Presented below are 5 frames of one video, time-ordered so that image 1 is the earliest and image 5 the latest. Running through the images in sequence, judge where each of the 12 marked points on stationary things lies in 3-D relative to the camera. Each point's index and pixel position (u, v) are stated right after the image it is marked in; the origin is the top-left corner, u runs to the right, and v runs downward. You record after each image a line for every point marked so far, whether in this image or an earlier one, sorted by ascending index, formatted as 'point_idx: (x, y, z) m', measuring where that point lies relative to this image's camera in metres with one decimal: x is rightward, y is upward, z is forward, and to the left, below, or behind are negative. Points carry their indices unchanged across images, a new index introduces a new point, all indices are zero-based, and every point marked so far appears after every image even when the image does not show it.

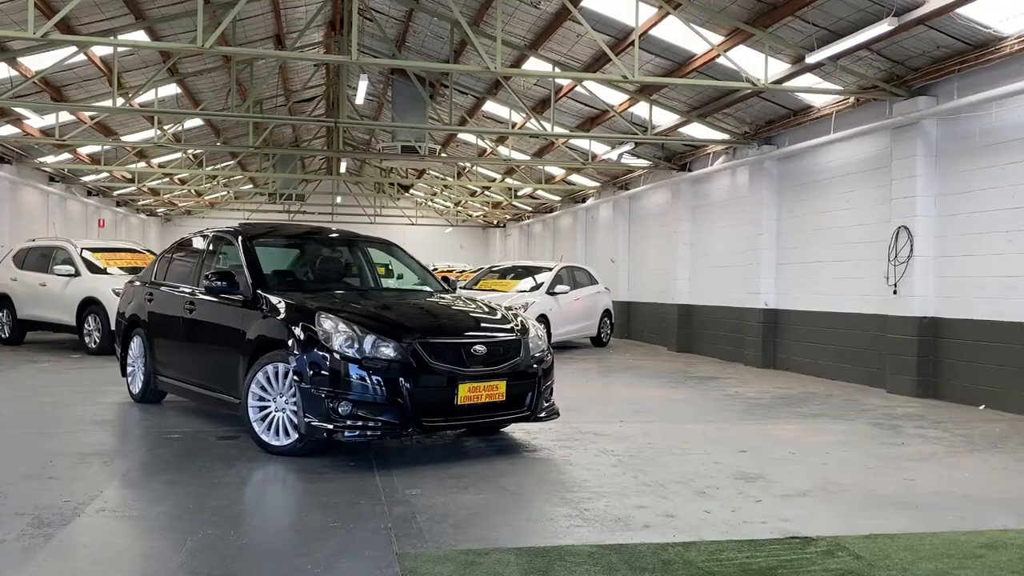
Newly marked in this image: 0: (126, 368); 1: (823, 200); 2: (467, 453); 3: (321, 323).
0: (-3.3, -0.7, +7.2) m
1: (+3.8, +1.1, +10.3) m
2: (-0.3, -1.0, +5.2) m
3: (-1.1, -0.2, +4.8) m
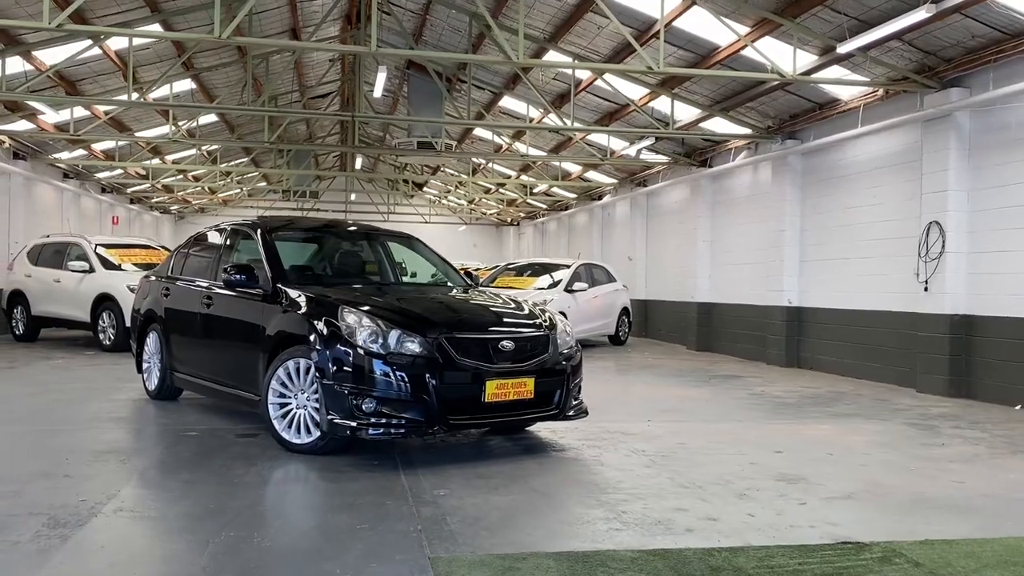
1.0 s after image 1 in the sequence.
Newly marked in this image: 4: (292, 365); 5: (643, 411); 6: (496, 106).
0: (-3.1, -0.6, +7.1) m
1: (+4.0, +1.1, +10.1) m
2: (-0.1, -1.0, +5.0) m
3: (-0.9, -0.2, +4.7) m
4: (-1.3, -0.5, +4.9) m
5: (+1.1, -1.0, +6.9) m
6: (-0.3, +3.0, +14.0) m
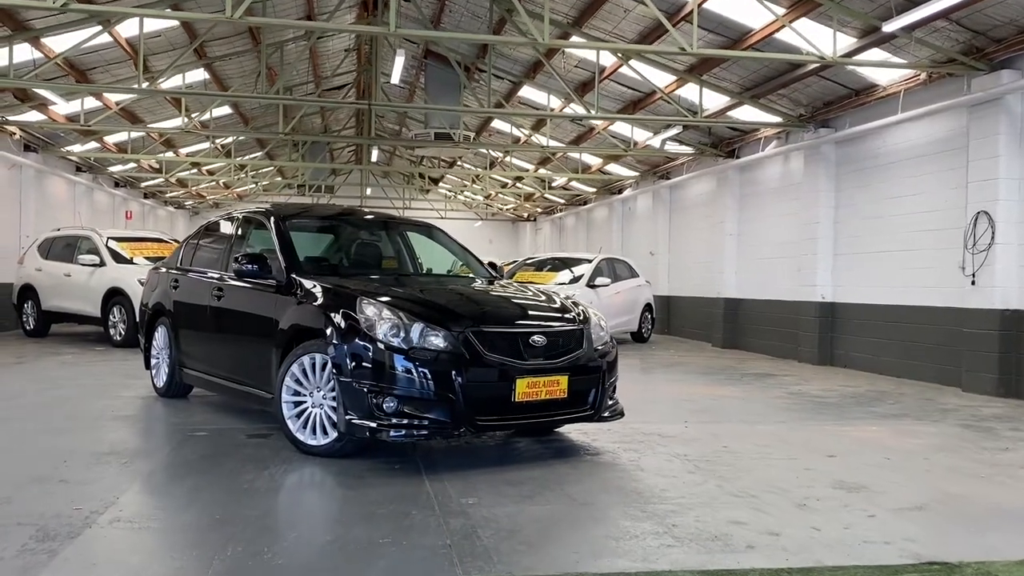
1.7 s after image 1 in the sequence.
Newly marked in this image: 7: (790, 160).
0: (-2.9, -0.6, +6.8) m
1: (+4.3, +1.2, +9.6) m
2: (+0.1, -0.9, +4.6) m
3: (-0.8, -0.1, +4.3) m
4: (-1.1, -0.4, +4.6) m
5: (+1.3, -0.9, +6.5) m
6: (+0.1, +3.1, +13.6) m
7: (+3.8, +1.8, +11.6) m
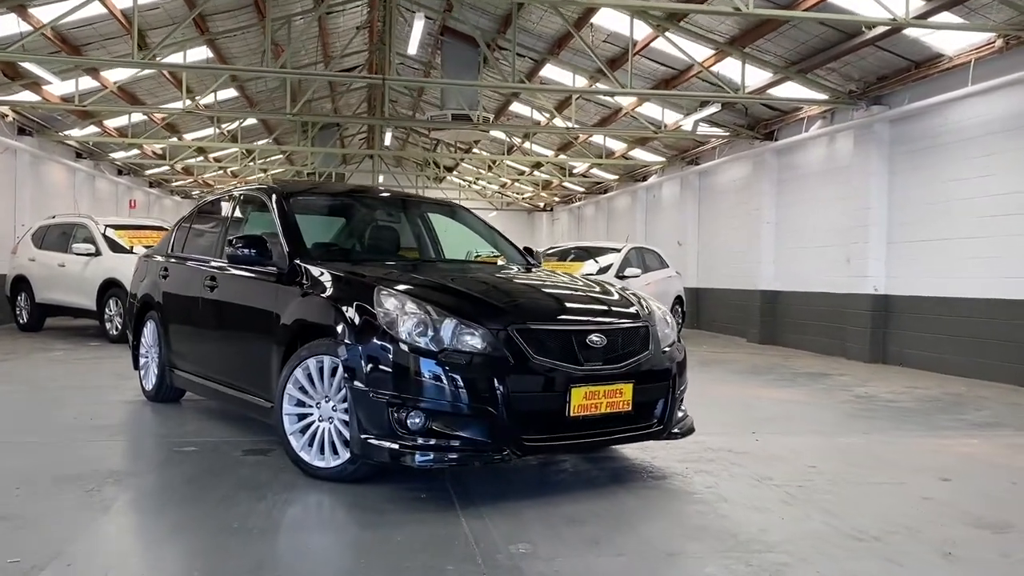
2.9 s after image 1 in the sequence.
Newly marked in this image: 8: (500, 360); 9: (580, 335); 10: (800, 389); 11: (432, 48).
0: (-2.7, -0.5, +6.0) m
1: (+4.6, +1.3, +8.8) m
2: (+0.3, -0.9, +3.8) m
3: (-0.5, -0.1, +3.5) m
4: (-0.9, -0.3, +3.8) m
5: (+1.5, -0.9, +5.7) m
6: (+0.4, +3.2, +12.8) m
7: (+4.1, +1.9, +10.7) m
8: (0.0, -0.3, +3.3) m
9: (+0.3, -0.2, +3.5) m
10: (+2.5, -0.9, +7.4) m
11: (-1.3, +3.9, +13.5) m
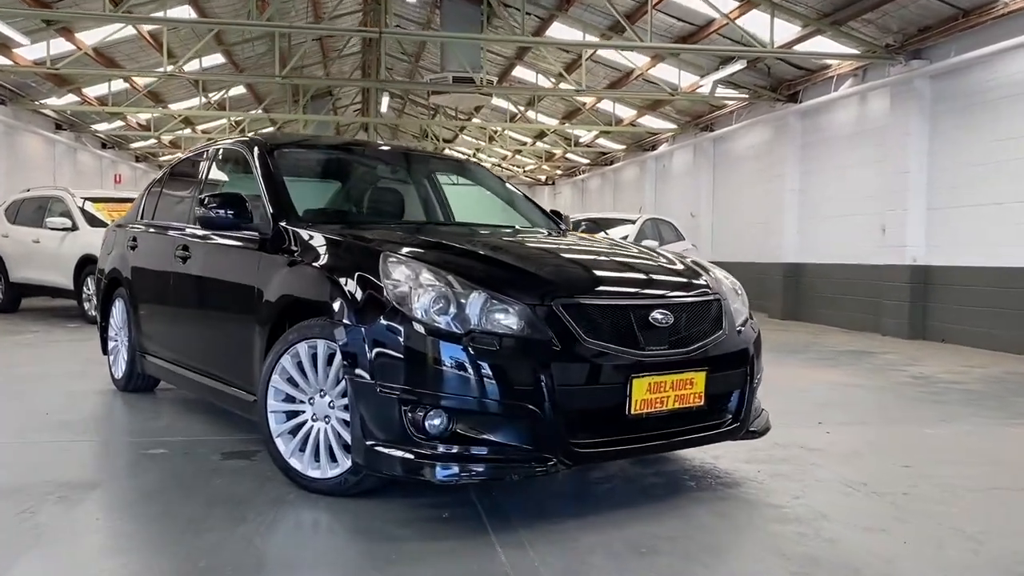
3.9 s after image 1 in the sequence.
0: (-2.5, -0.3, +5.3) m
1: (+4.7, +1.6, +8.0) m
2: (+0.4, -0.7, +3.1) m
3: (-0.4, 0.0, +2.8) m
4: (-0.8, -0.2, +3.1) m
5: (+1.7, -0.7, +5.0) m
6: (+0.5, +3.6, +12.0) m
7: (+4.2, +2.2, +10.0) m
8: (+0.1, -0.2, +2.6) m
9: (+0.4, -0.1, +2.8) m
10: (+2.7, -0.6, +6.7) m
11: (-1.2, +4.2, +12.7) m
